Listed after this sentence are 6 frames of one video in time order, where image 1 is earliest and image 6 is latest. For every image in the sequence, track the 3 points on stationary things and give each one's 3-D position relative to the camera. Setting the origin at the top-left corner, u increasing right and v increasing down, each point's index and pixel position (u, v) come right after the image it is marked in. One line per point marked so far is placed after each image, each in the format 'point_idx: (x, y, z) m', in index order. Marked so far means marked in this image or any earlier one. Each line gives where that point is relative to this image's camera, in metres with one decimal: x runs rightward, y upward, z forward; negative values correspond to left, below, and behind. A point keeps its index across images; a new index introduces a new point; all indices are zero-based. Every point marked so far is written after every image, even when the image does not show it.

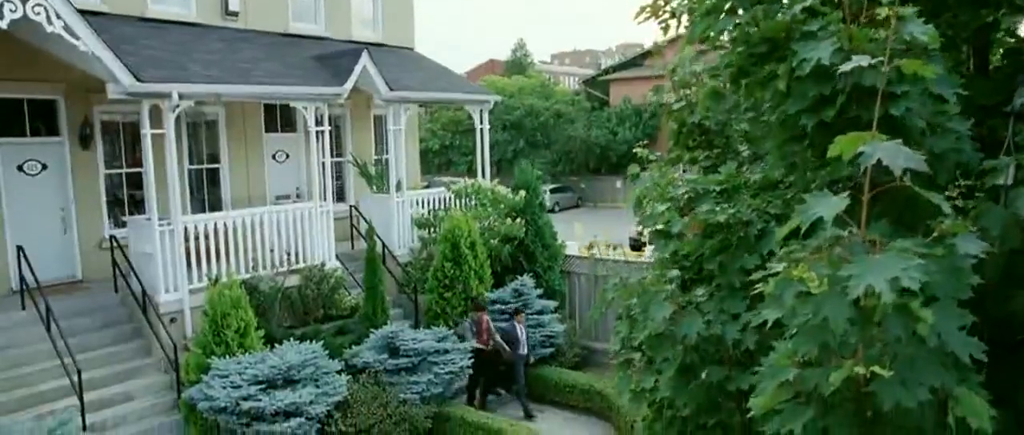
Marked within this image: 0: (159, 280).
0: (-4.9, -0.9, +9.7) m
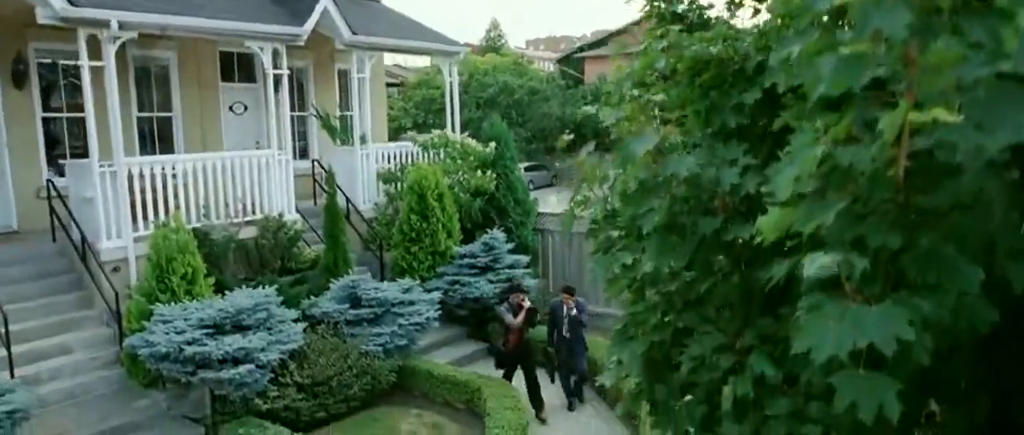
0: (-5.3, -0.1, +9.0) m
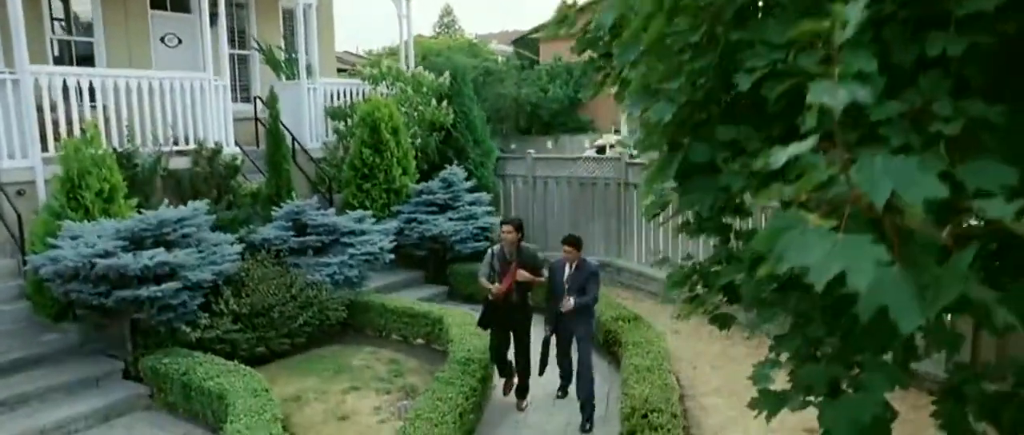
0: (-5.7, +0.8, +7.9) m
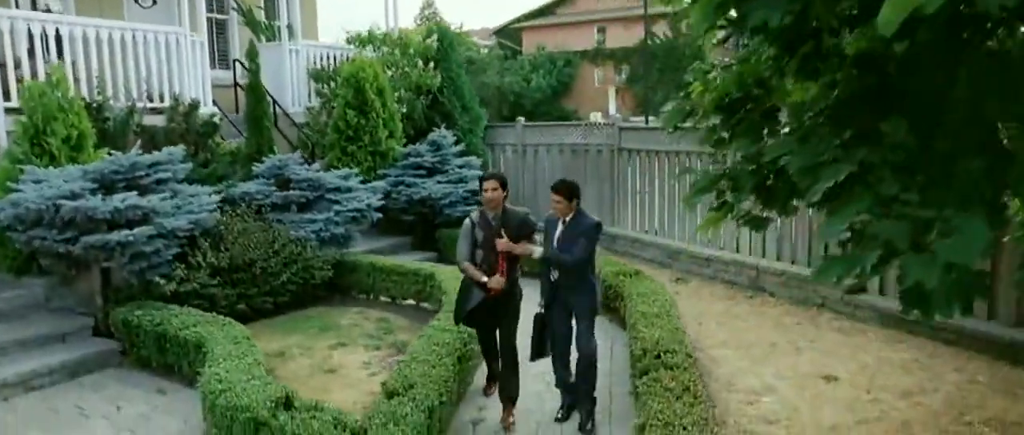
0: (-5.7, +1.3, +7.3) m
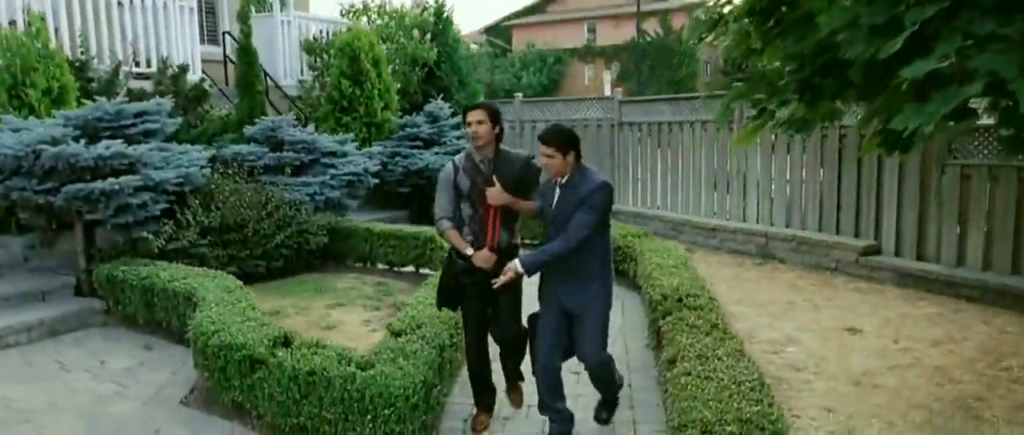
0: (-5.7, +1.7, +7.0) m
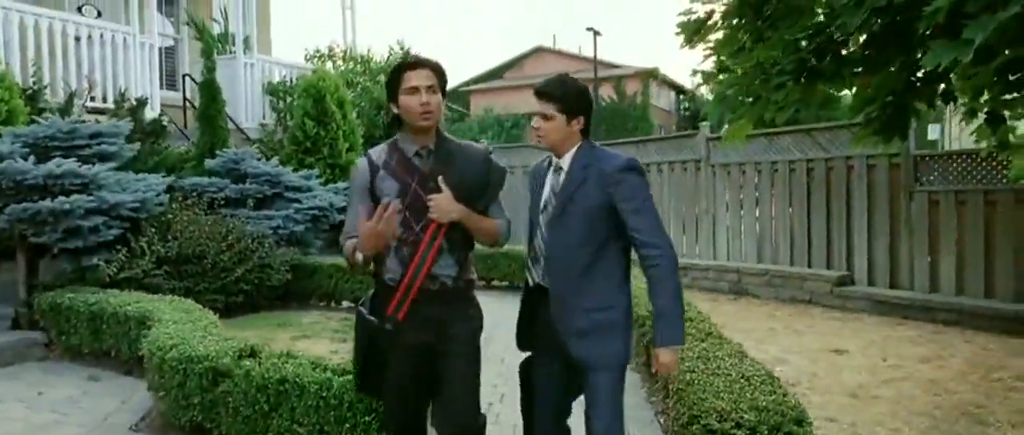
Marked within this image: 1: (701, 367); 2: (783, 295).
0: (-6.0, +1.4, +6.6) m
1: (+0.8, -0.7, +3.2) m
2: (+3.0, -0.9, +7.8) m
